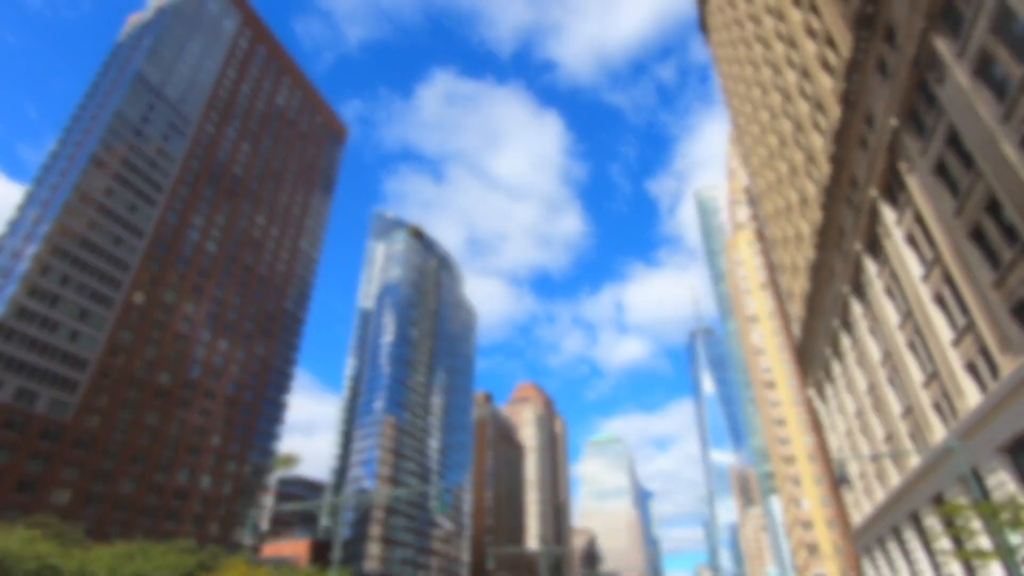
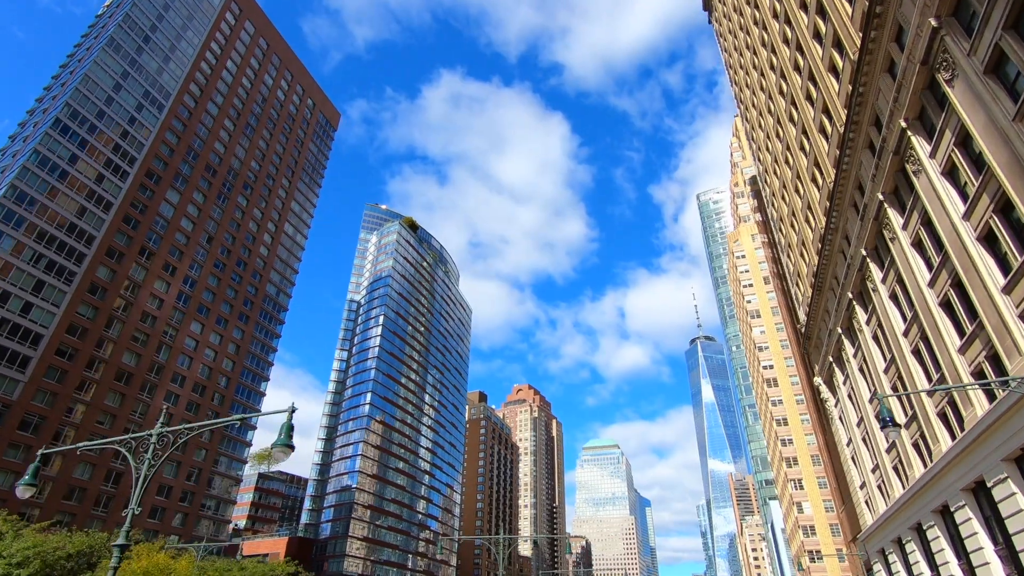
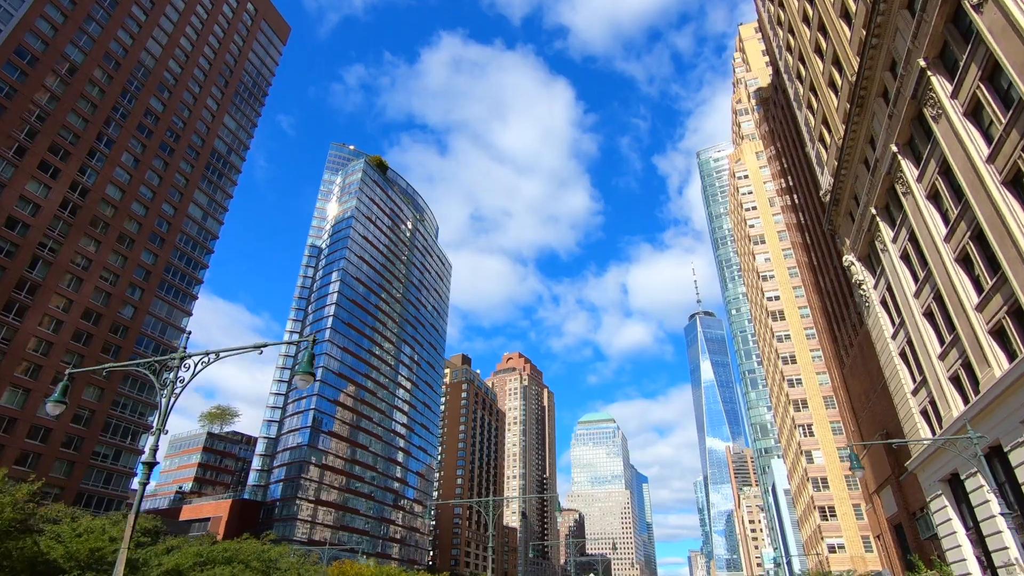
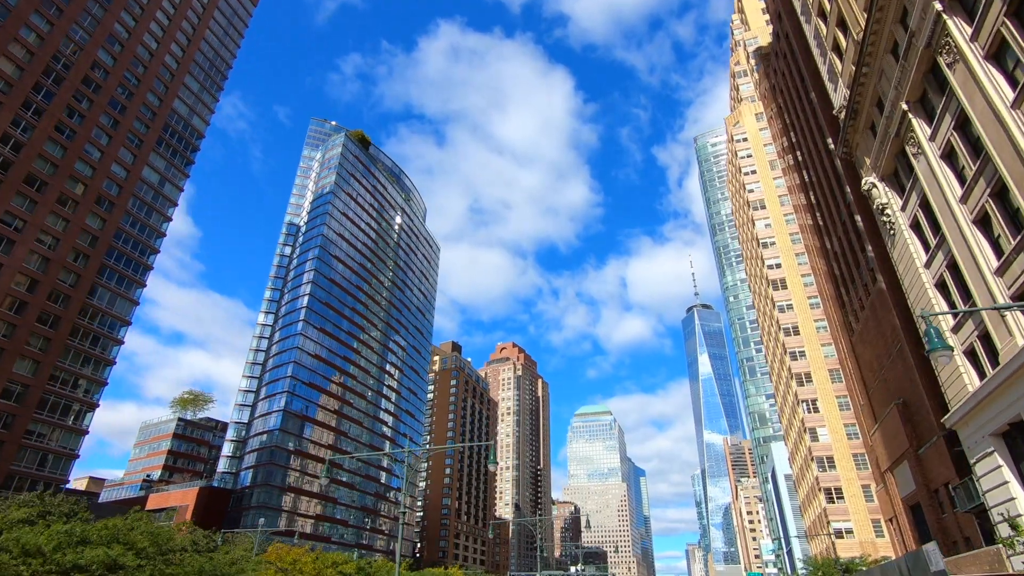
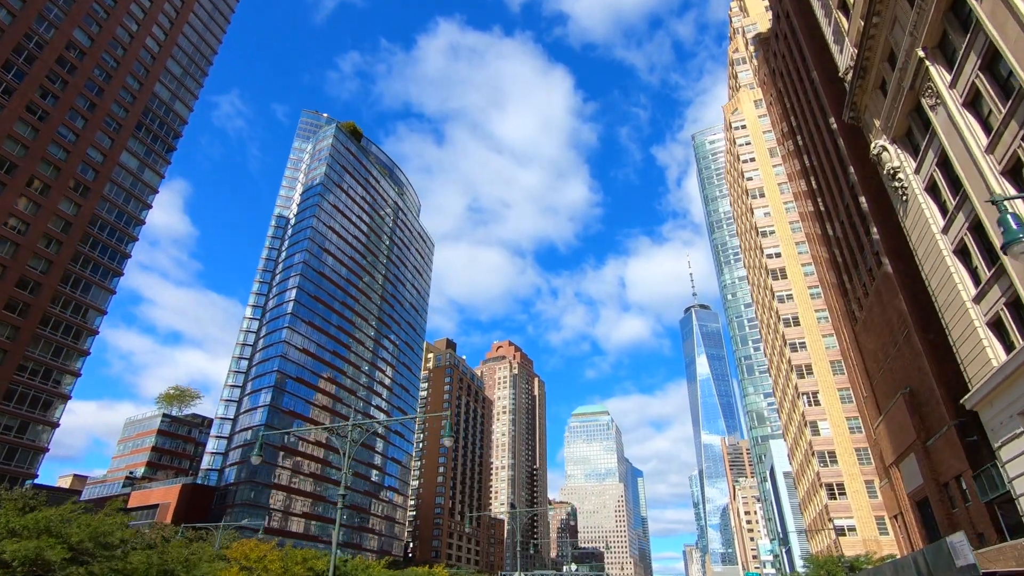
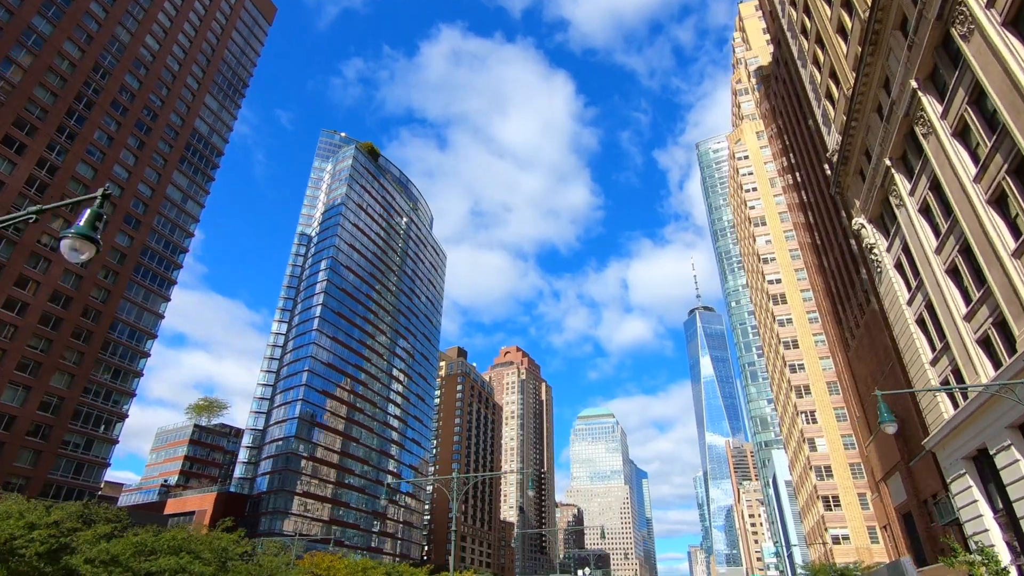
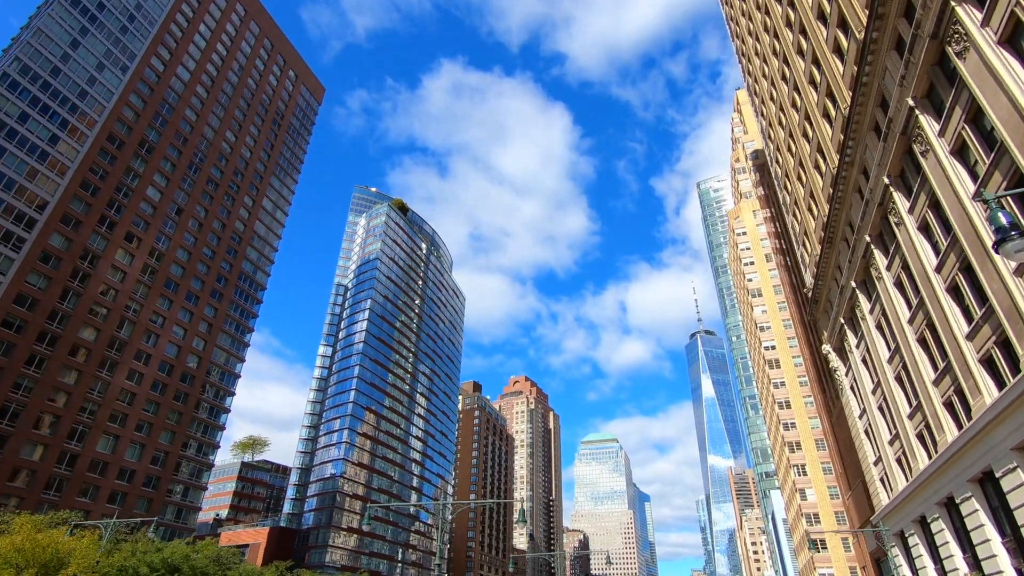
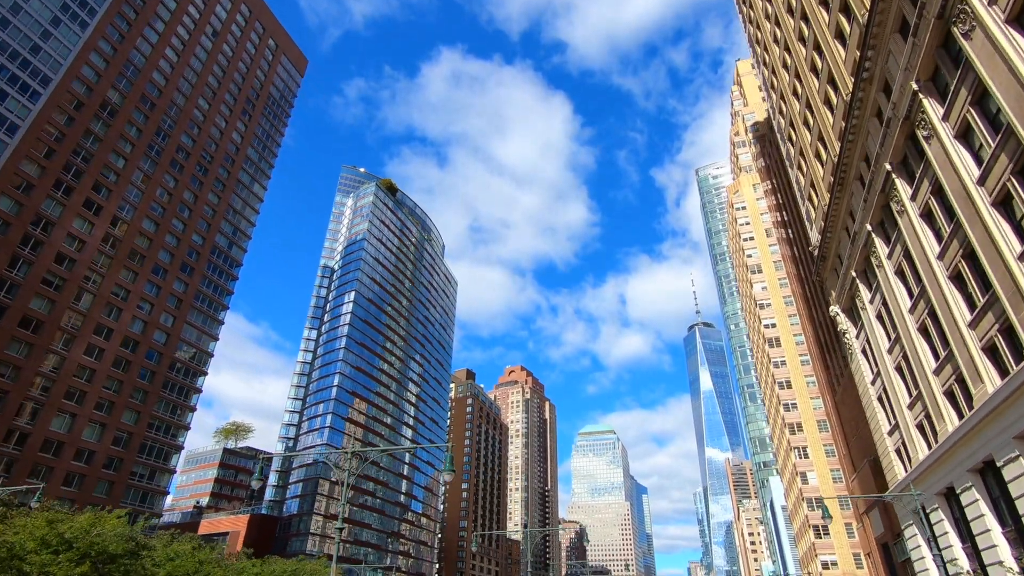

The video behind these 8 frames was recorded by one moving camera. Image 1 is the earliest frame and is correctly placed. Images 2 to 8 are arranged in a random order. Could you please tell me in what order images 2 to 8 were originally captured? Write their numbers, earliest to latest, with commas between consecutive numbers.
2, 7, 8, 3, 6, 4, 5
